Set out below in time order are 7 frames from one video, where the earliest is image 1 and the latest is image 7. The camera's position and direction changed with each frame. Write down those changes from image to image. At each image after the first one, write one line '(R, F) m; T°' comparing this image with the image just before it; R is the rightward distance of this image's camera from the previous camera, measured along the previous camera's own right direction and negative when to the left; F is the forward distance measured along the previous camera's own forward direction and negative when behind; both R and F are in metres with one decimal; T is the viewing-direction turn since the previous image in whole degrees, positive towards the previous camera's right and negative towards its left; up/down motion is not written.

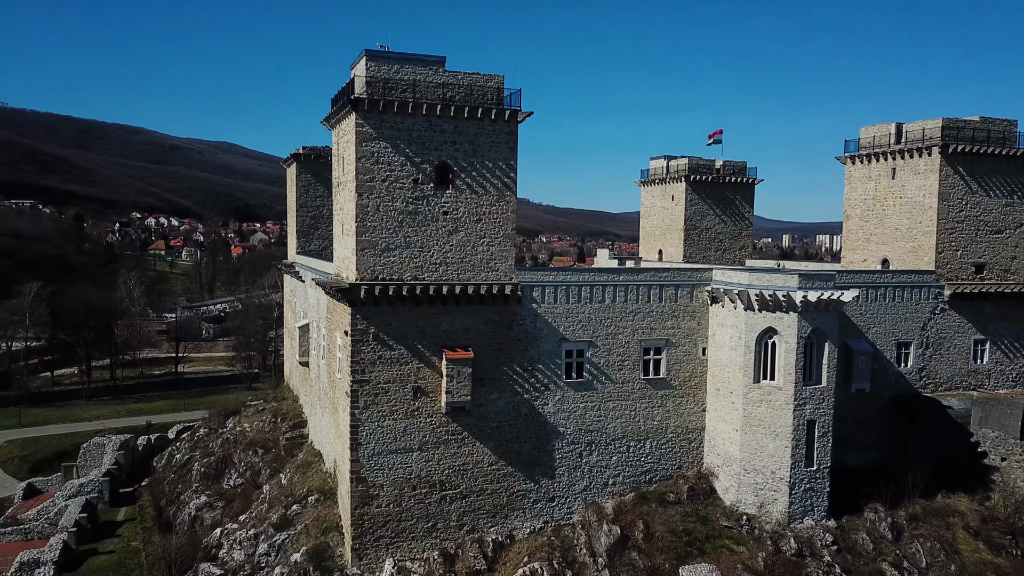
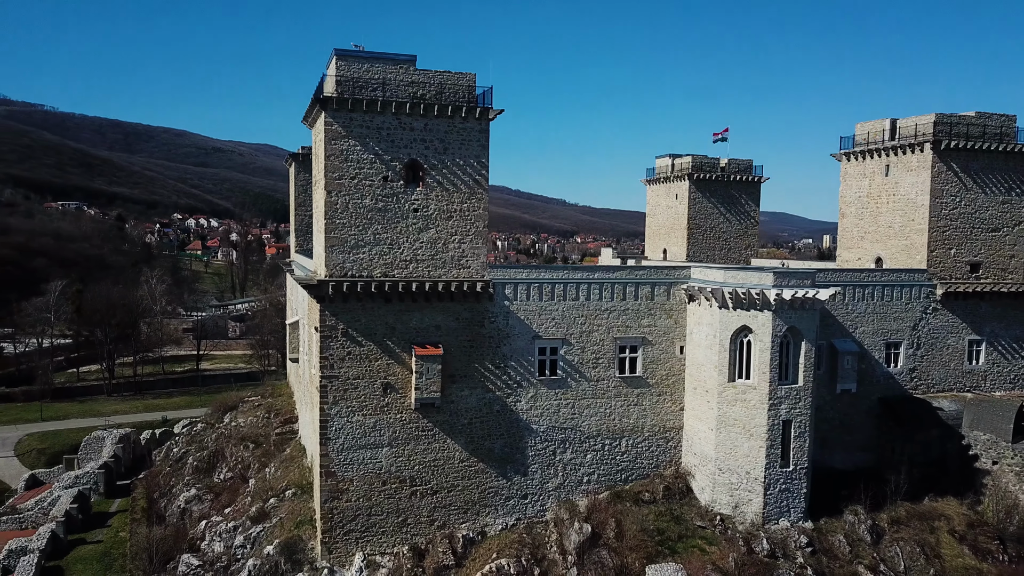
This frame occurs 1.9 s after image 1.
(+1.6, 0.0) m; -2°
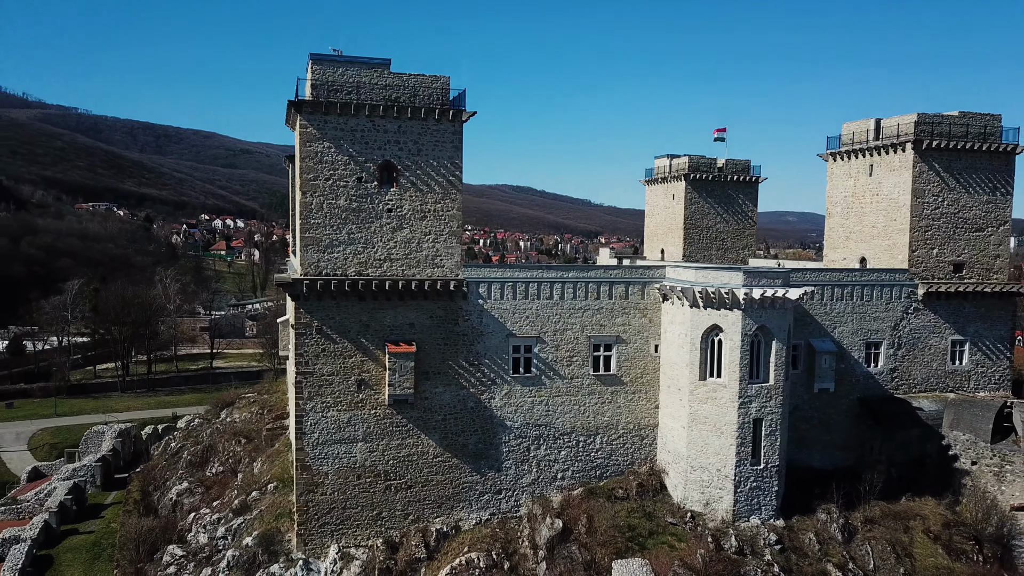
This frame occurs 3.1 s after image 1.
(+1.3, -0.3) m; -1°
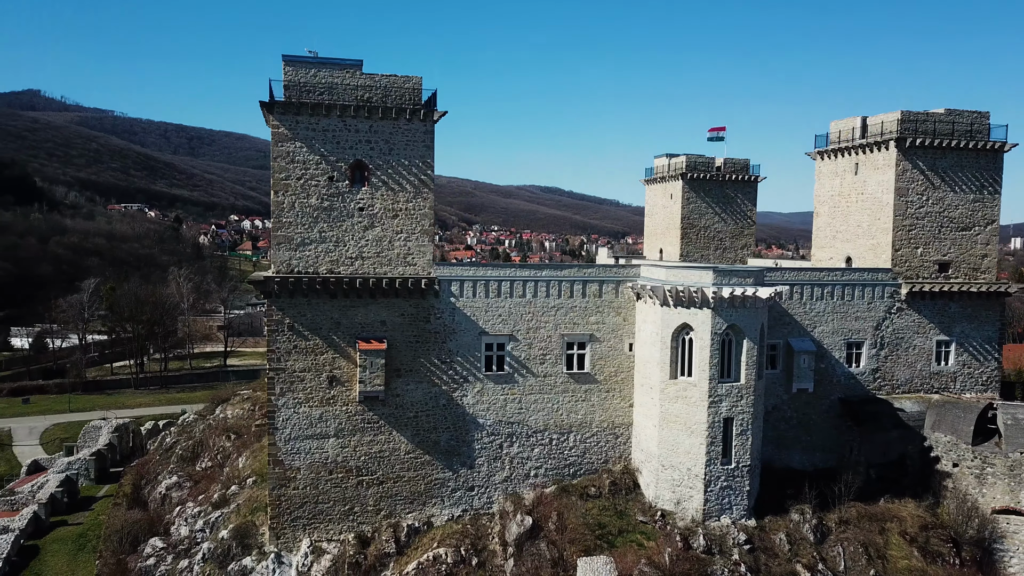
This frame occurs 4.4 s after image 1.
(+1.4, -0.1) m; -2°
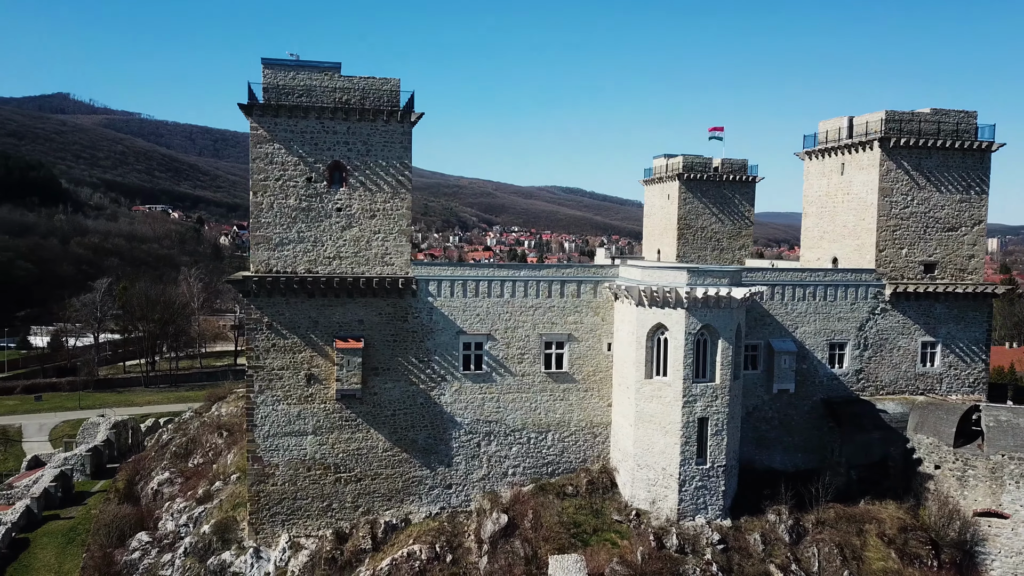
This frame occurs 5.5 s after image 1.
(+1.1, -0.2) m; -1°
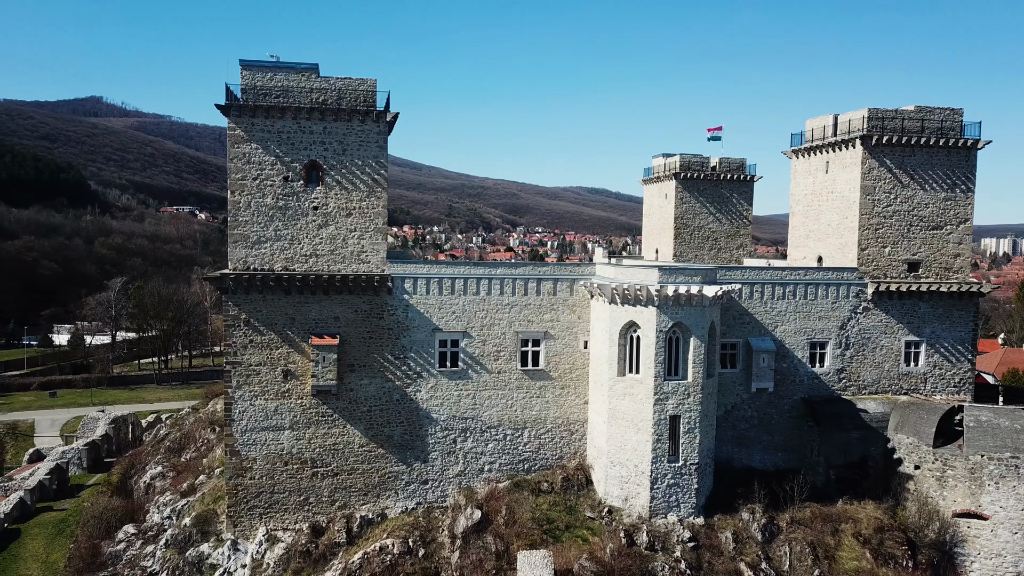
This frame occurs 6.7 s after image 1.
(+1.3, -0.2) m; -1°
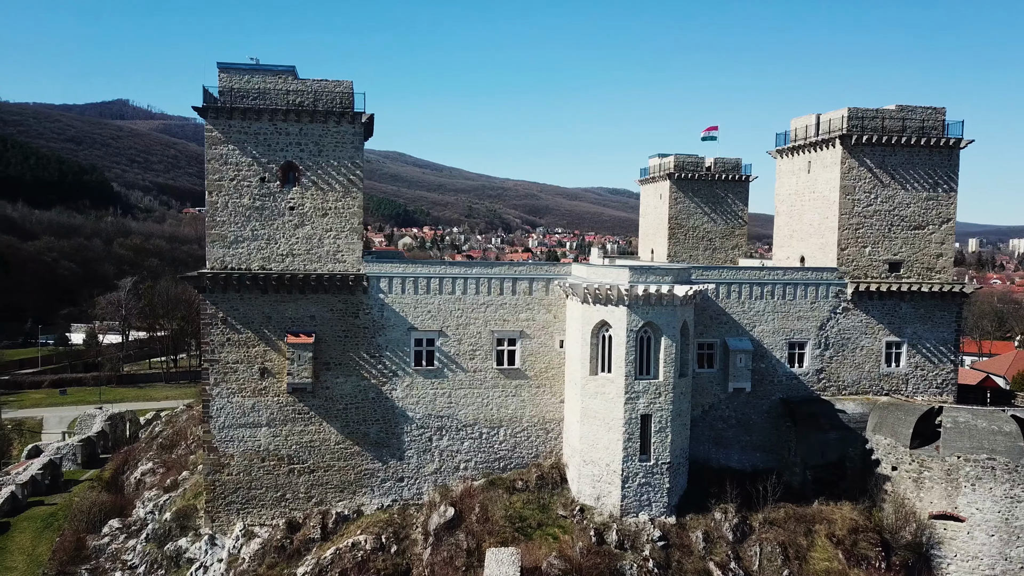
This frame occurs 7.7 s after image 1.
(+1.2, -0.2) m; -1°
